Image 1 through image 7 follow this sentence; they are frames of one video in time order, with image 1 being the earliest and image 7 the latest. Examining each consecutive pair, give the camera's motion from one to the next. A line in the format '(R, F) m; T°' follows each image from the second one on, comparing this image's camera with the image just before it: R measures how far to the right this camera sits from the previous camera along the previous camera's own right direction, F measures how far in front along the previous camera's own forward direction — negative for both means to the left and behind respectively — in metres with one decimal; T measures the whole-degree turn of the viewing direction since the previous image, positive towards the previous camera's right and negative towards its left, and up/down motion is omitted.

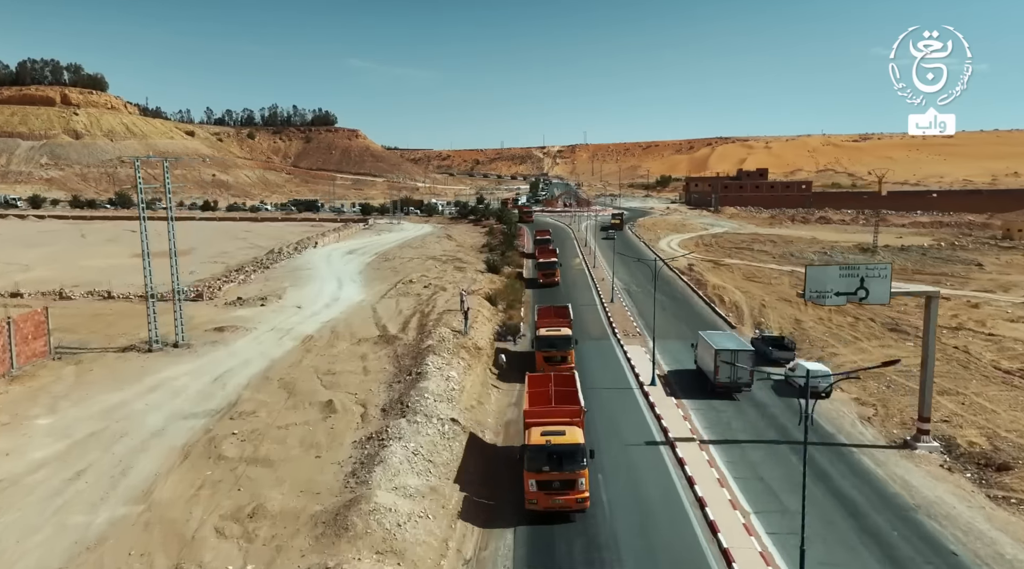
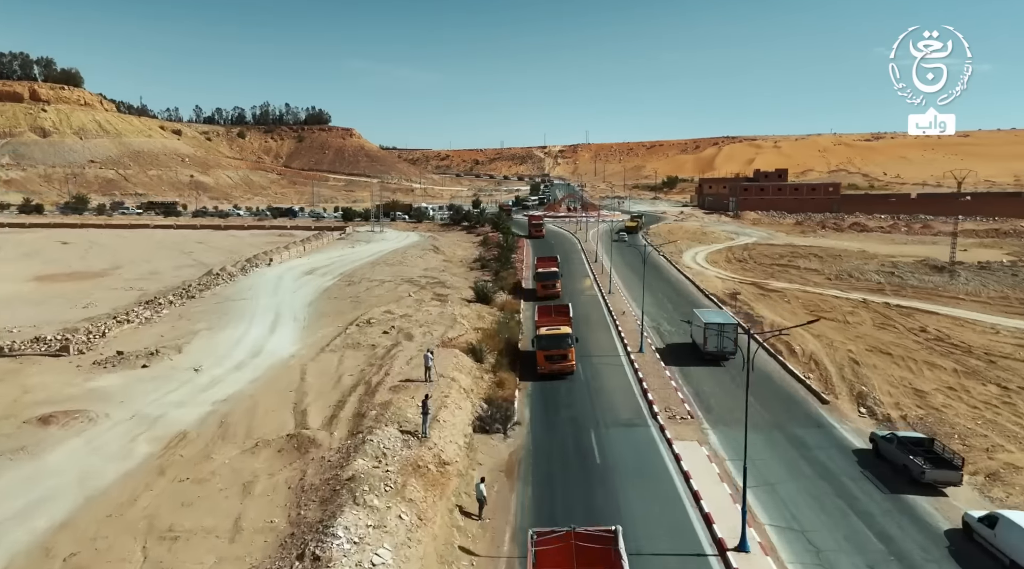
(+0.4, +12.3) m; 0°
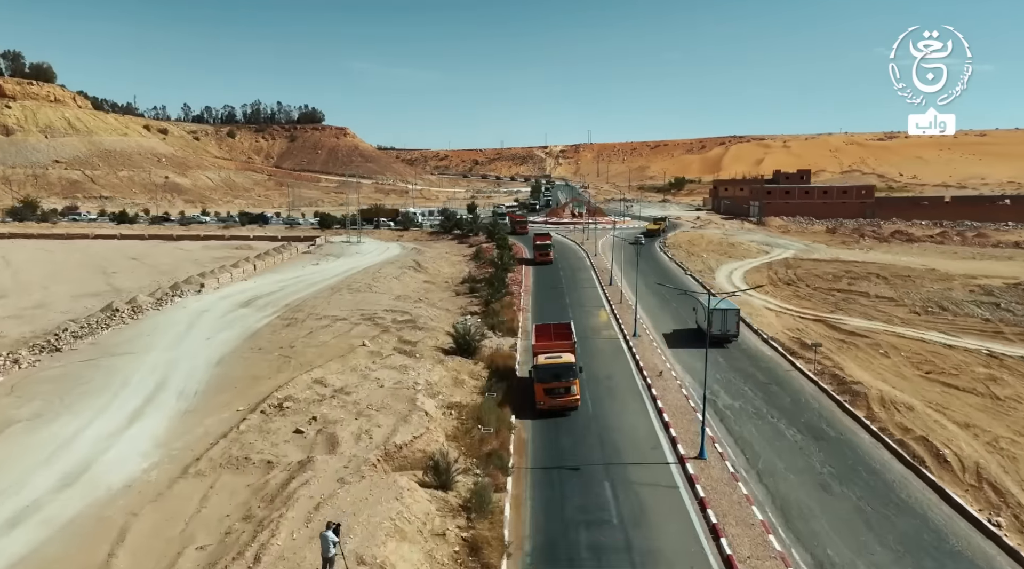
(+0.4, +12.2) m; 0°
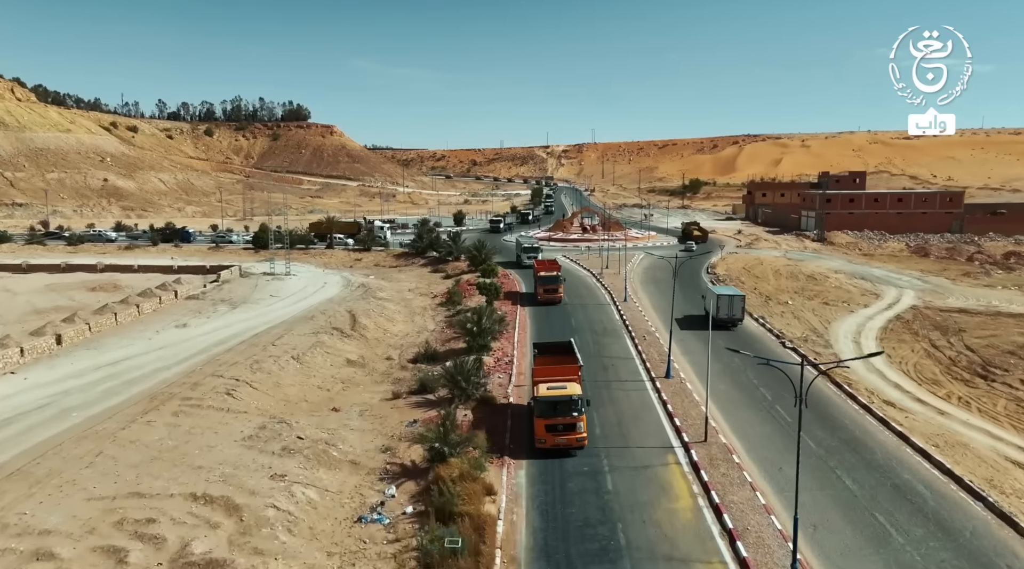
(+0.8, +23.0) m; 0°
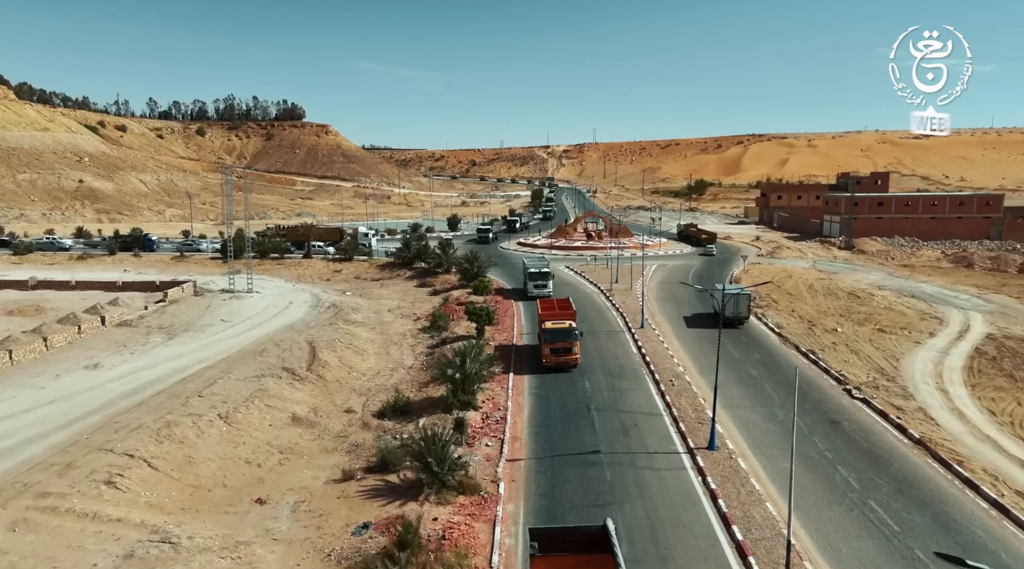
(+0.3, +7.5) m; 0°
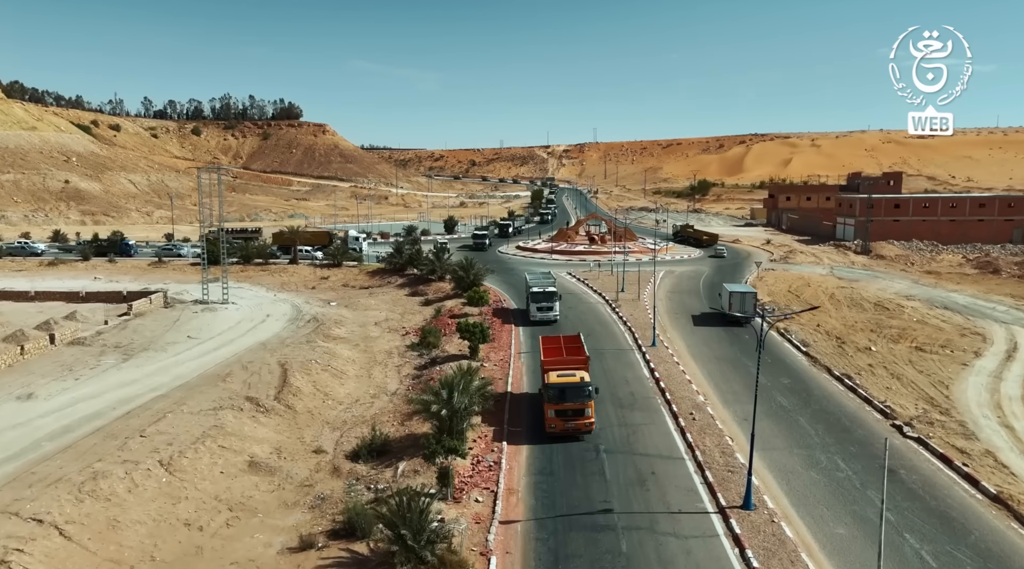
(+0.1, +3.9) m; 0°
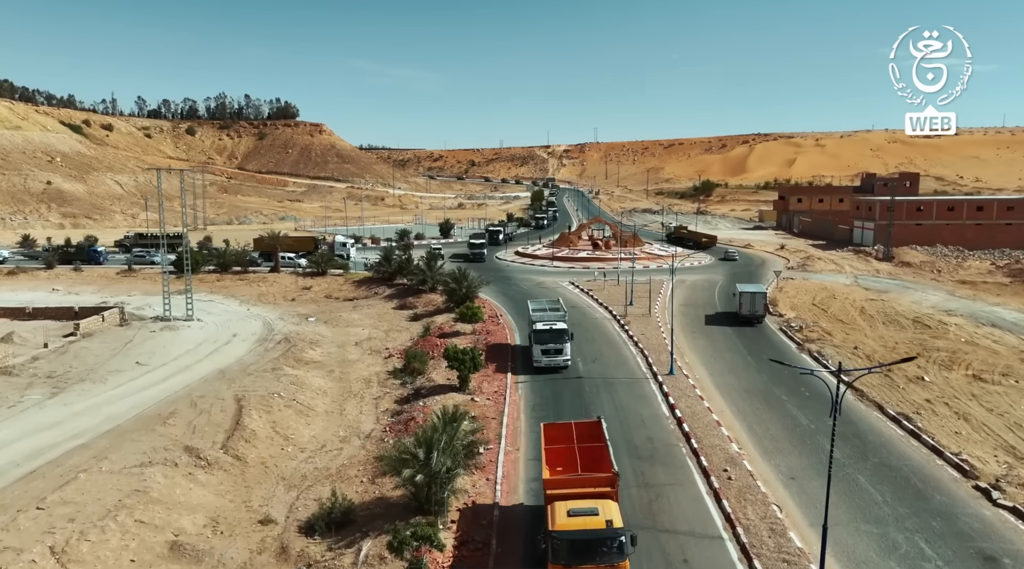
(+0.2, +4.7) m; 0°
